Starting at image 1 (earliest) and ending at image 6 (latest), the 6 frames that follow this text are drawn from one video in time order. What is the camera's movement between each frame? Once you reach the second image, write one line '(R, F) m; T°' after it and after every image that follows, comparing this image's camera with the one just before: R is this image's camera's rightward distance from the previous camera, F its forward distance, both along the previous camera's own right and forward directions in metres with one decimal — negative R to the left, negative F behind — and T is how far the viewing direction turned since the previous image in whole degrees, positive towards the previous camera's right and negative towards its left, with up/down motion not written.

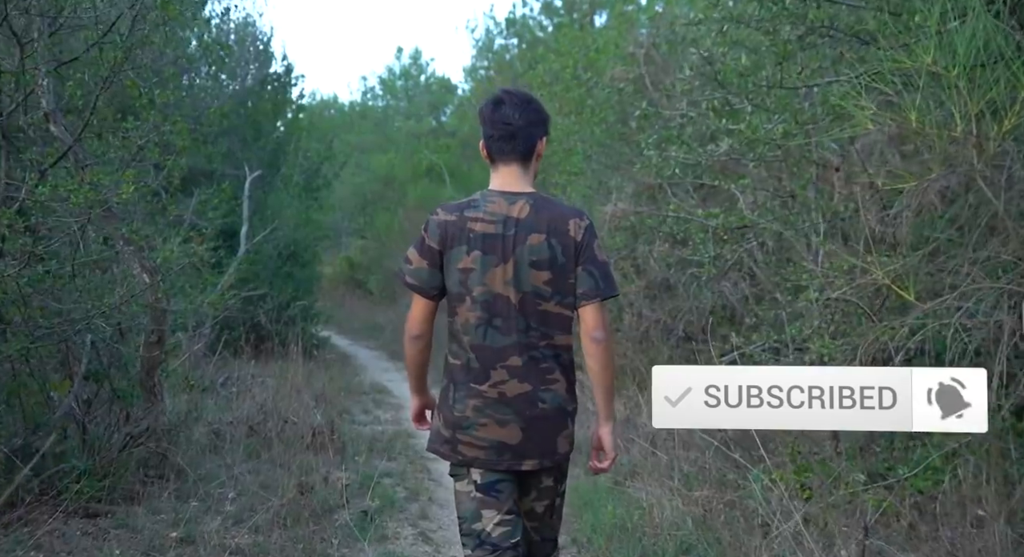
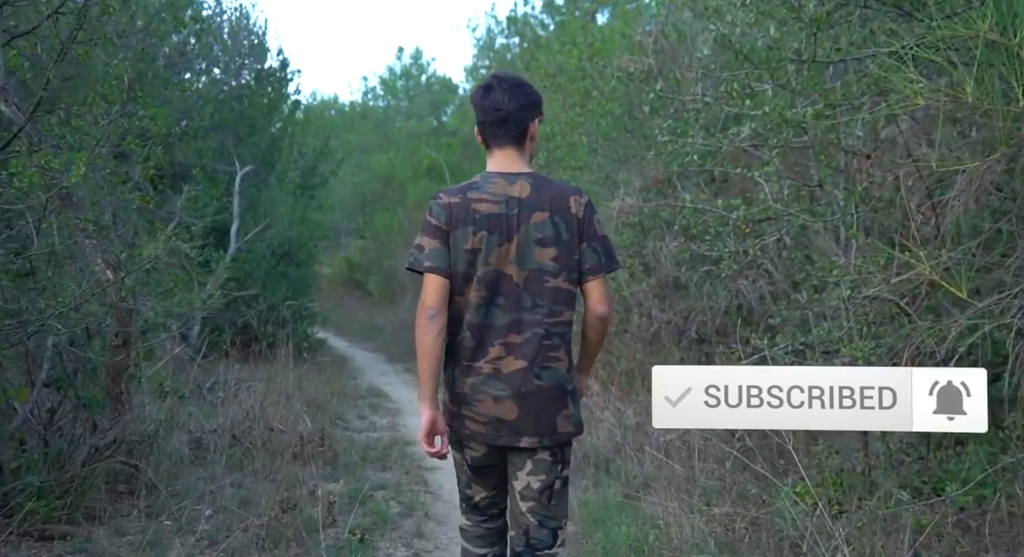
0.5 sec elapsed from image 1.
(0.0, +0.5) m; 0°
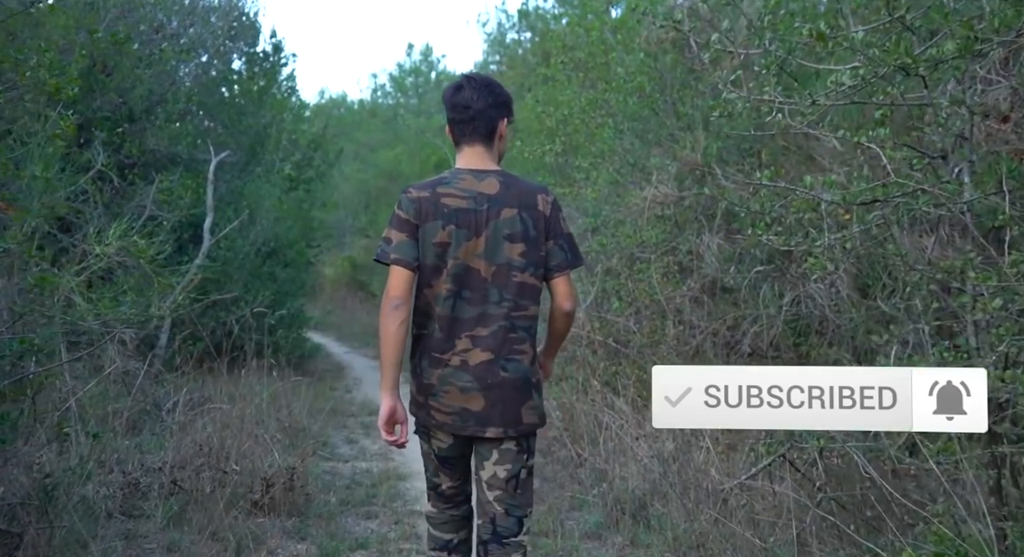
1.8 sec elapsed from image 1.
(0.0, +1.3) m; -1°
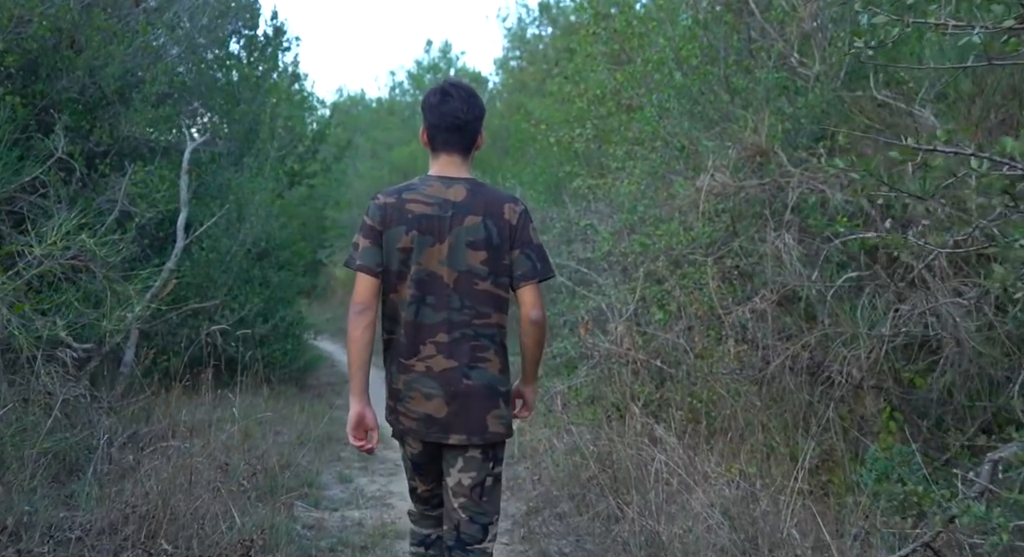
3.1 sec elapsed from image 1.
(0.0, +1.3) m; -1°
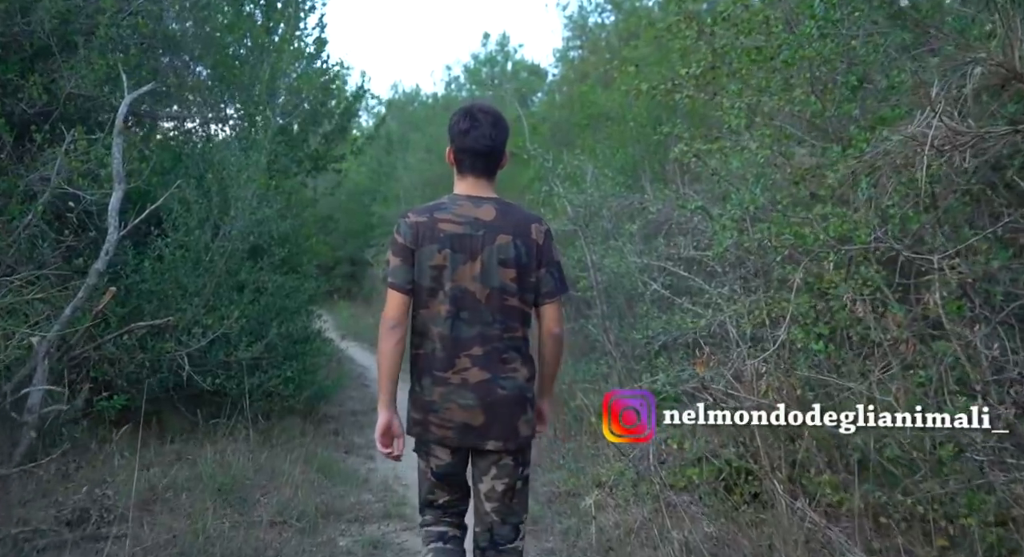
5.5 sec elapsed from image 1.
(-0.1, +2.4) m; -3°
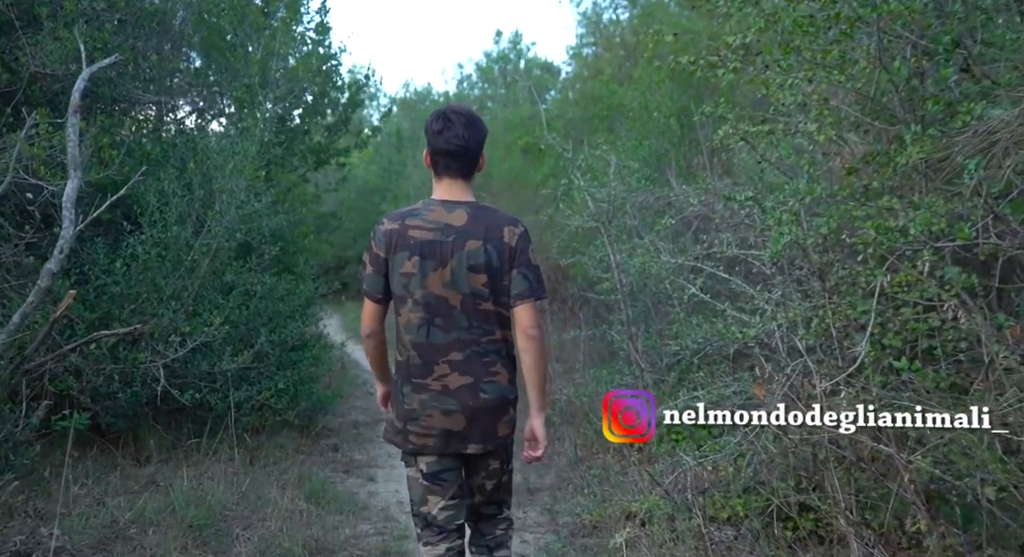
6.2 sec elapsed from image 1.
(0.0, +0.8) m; -1°
